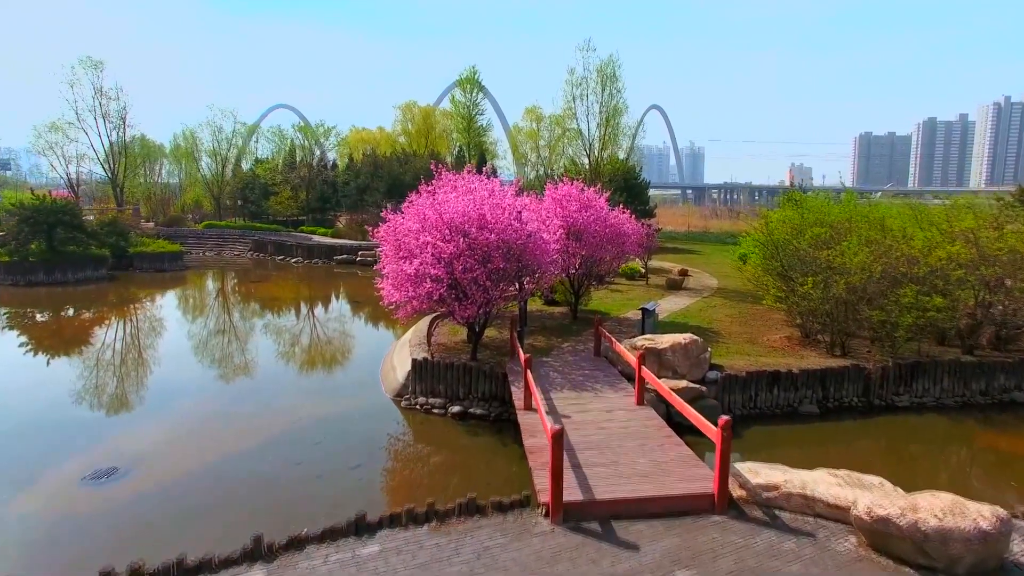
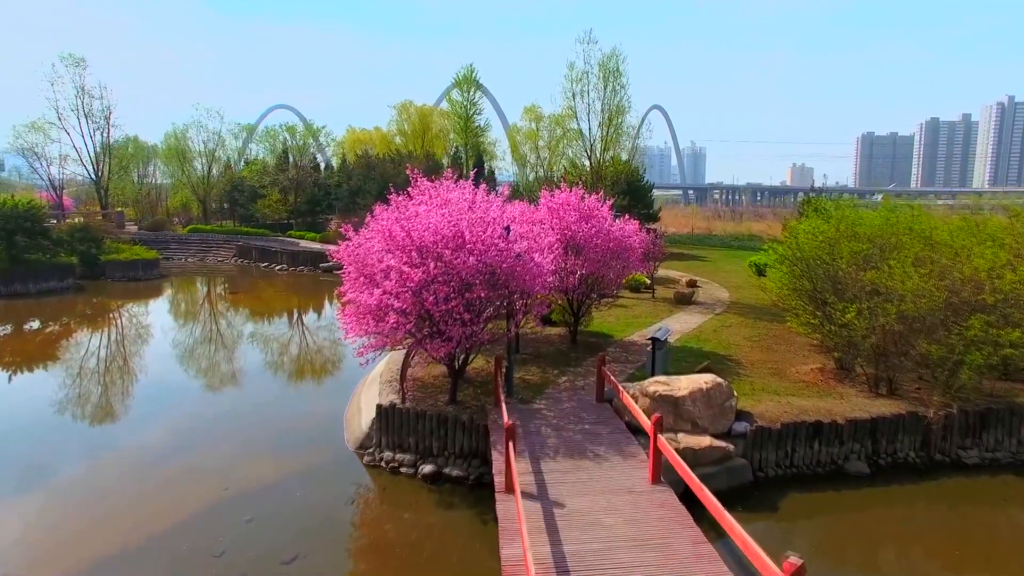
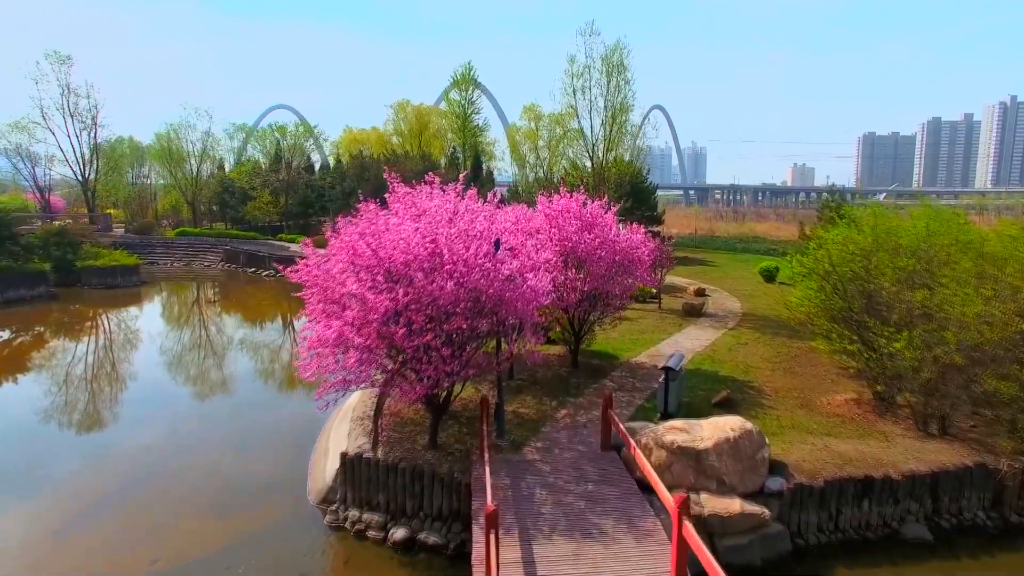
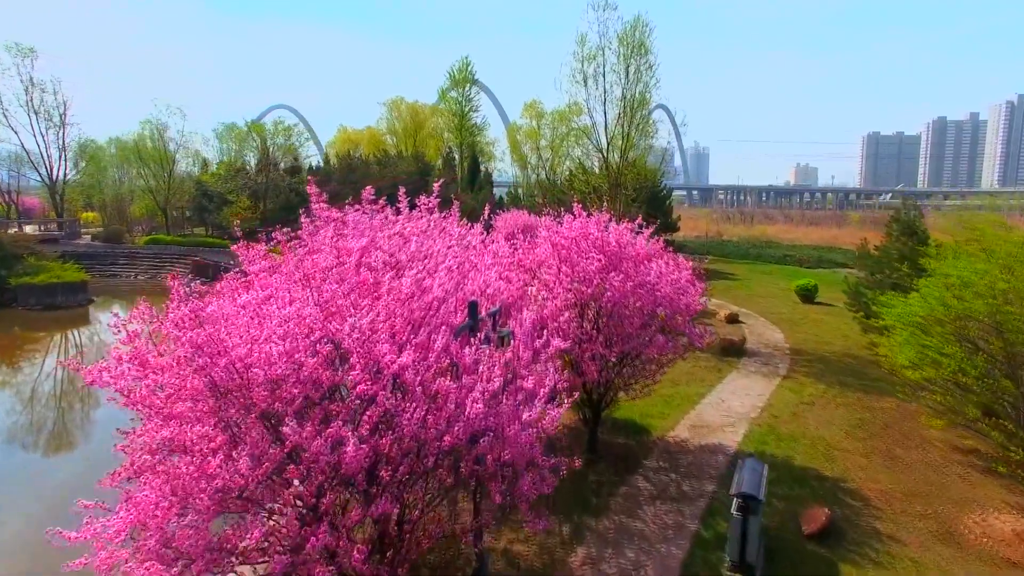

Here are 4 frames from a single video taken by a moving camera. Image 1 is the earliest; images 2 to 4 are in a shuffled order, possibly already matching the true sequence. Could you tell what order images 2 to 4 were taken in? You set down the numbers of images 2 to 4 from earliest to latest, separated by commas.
2, 3, 4
